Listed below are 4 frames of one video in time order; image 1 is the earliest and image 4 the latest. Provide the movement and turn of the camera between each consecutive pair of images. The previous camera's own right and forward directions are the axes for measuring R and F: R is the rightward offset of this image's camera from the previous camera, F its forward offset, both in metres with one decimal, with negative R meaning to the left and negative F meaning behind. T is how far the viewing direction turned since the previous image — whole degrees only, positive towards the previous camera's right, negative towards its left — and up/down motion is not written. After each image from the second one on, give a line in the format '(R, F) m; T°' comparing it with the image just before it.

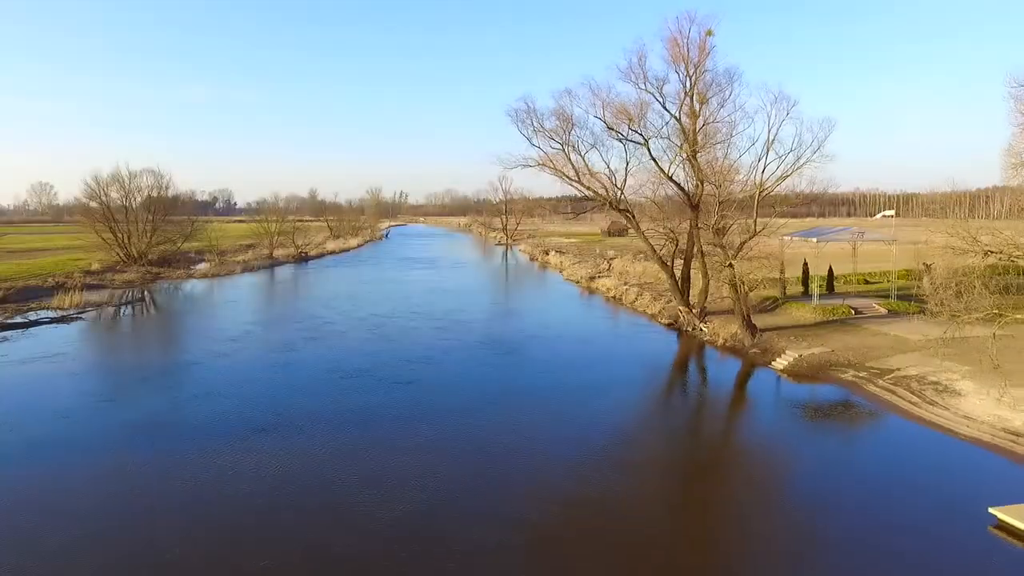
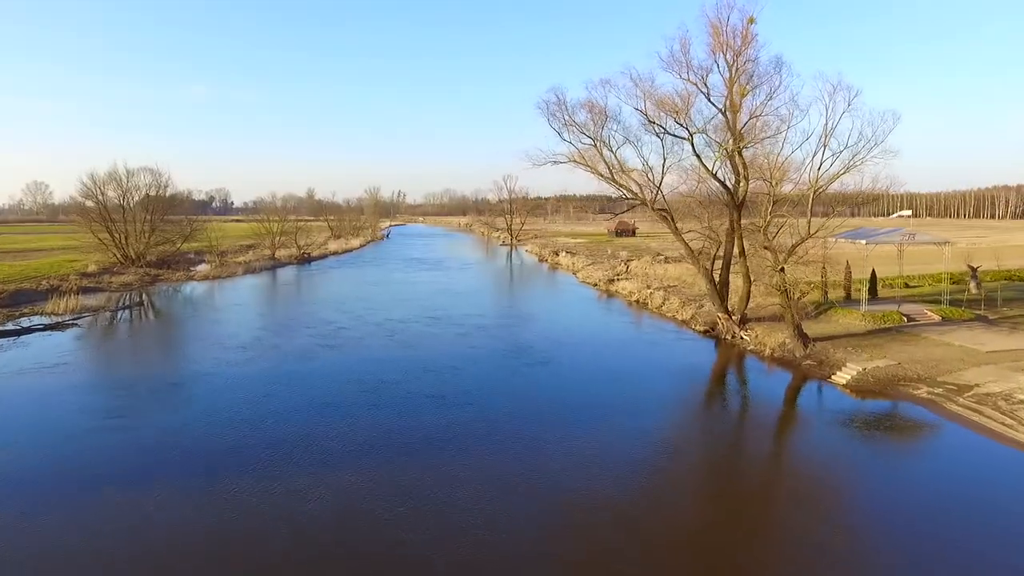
(-0.6, +0.9) m; 0°
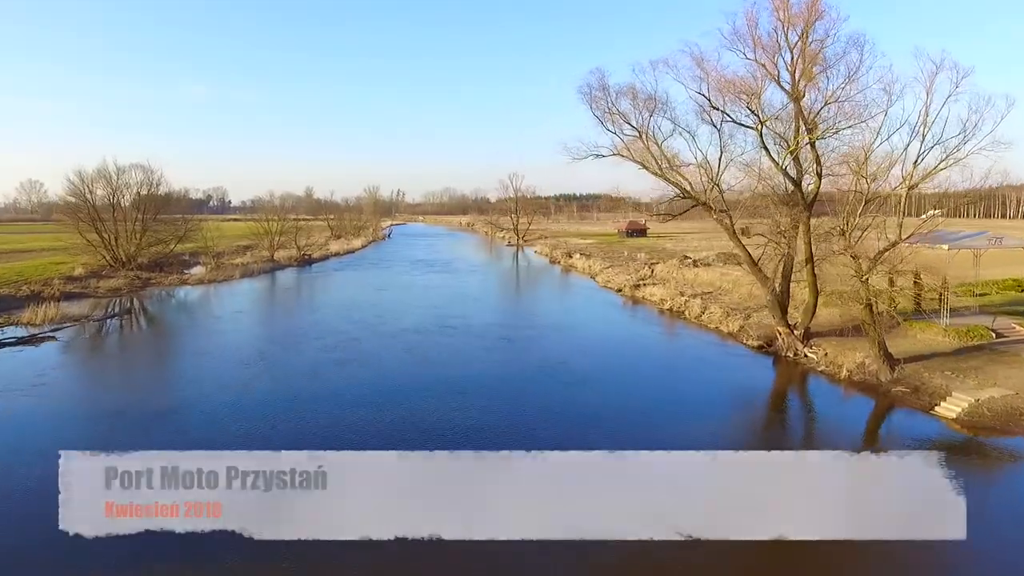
(-0.6, +1.4) m; 0°
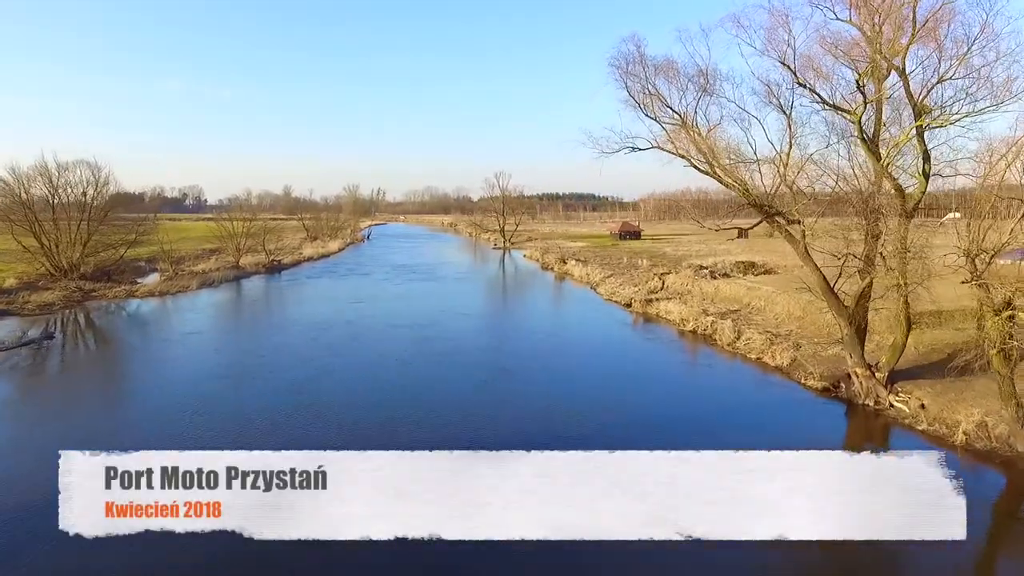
(-0.4, +2.4) m; +2°
